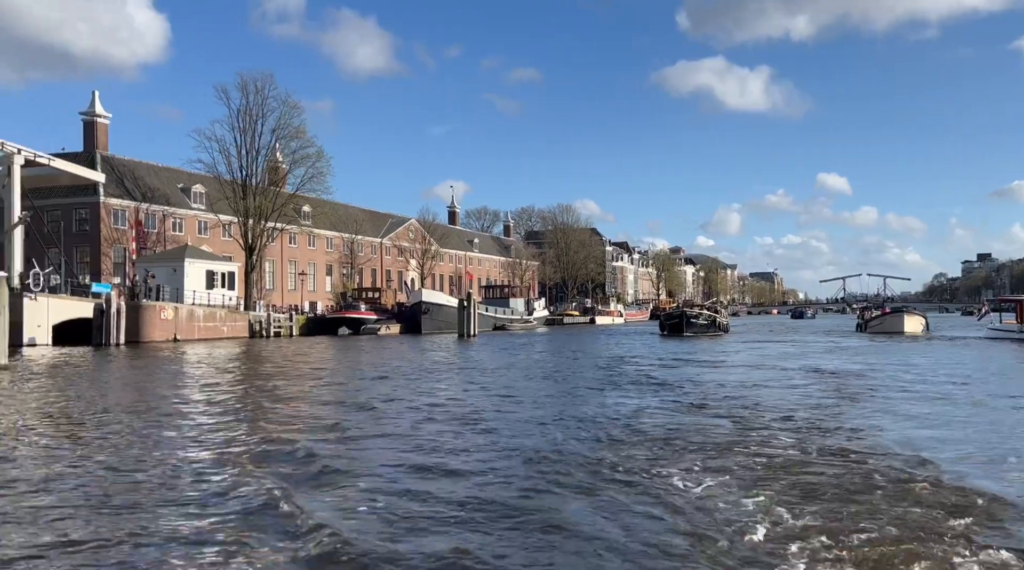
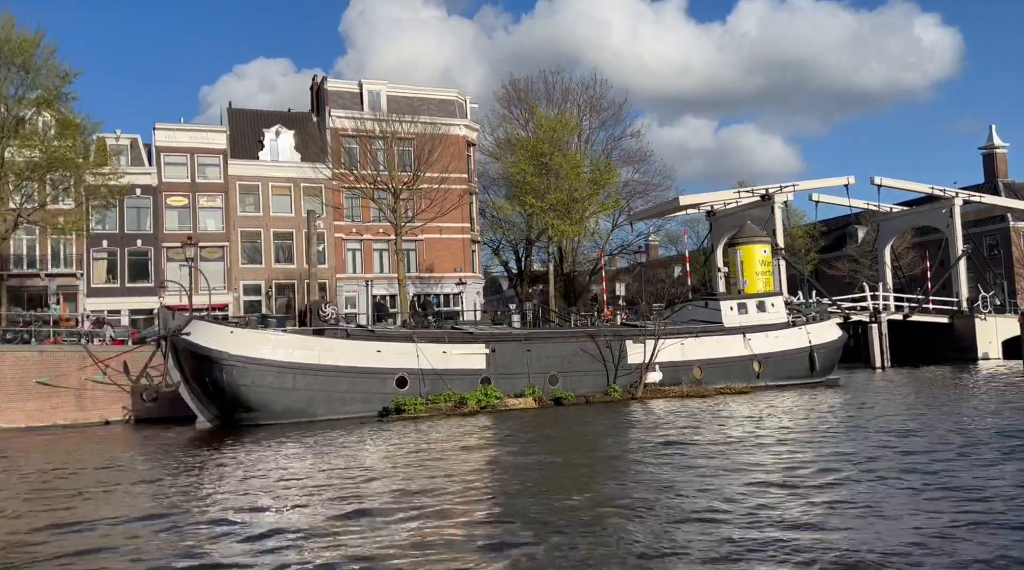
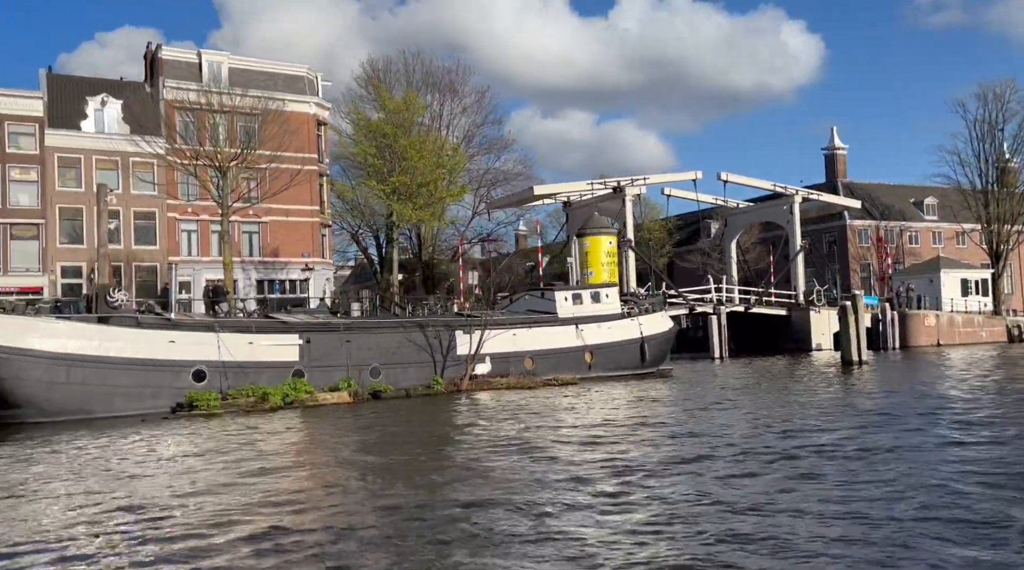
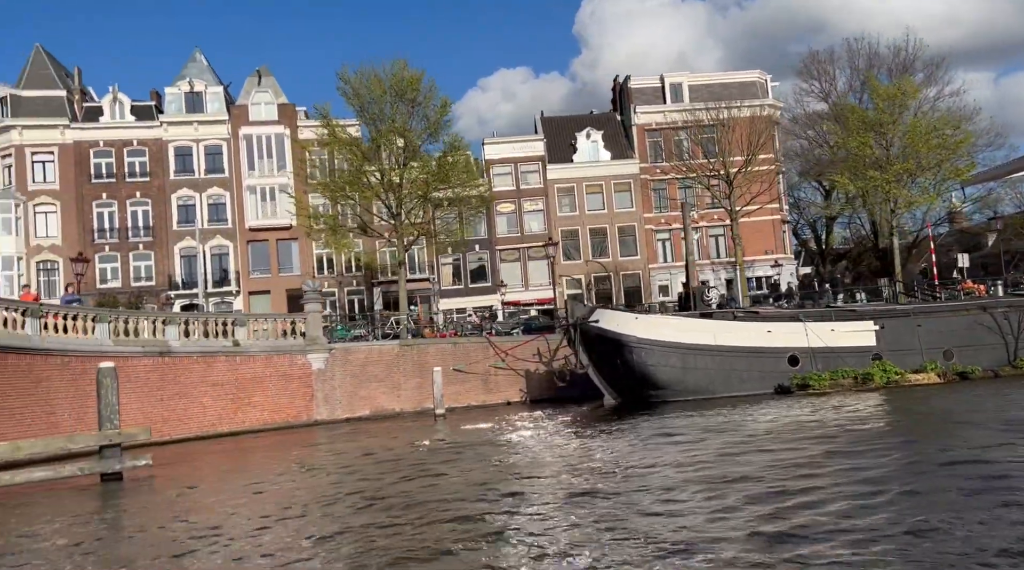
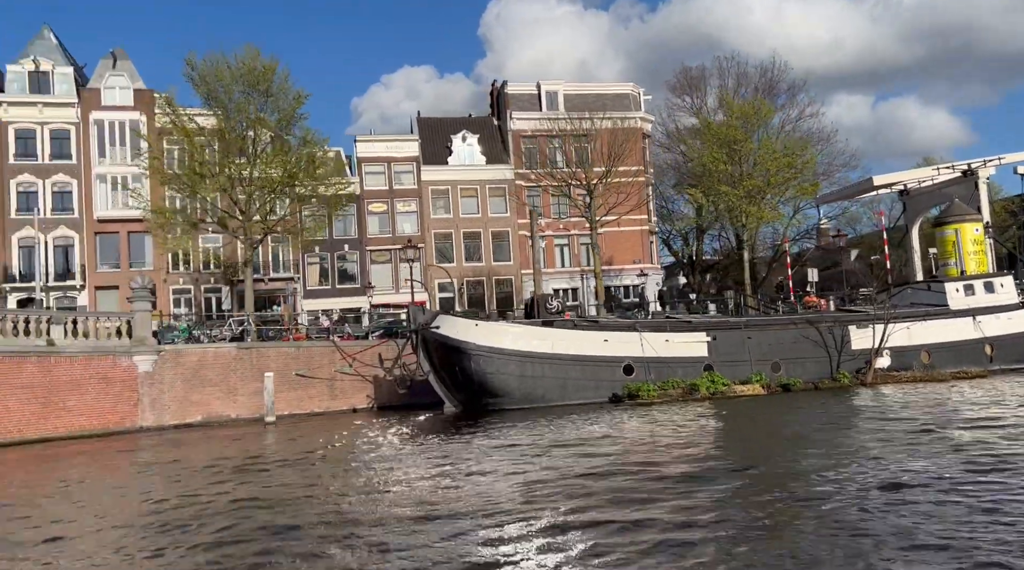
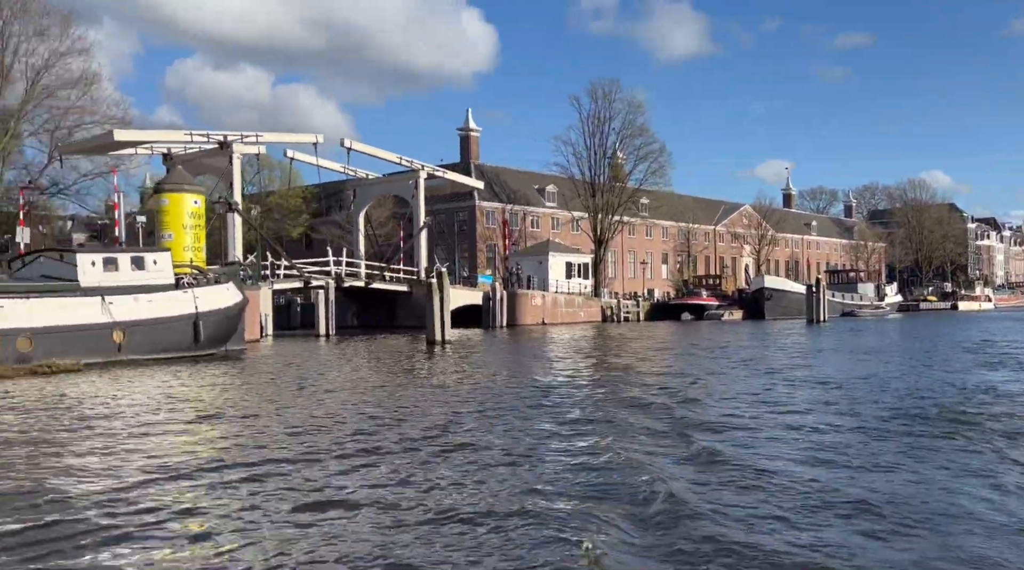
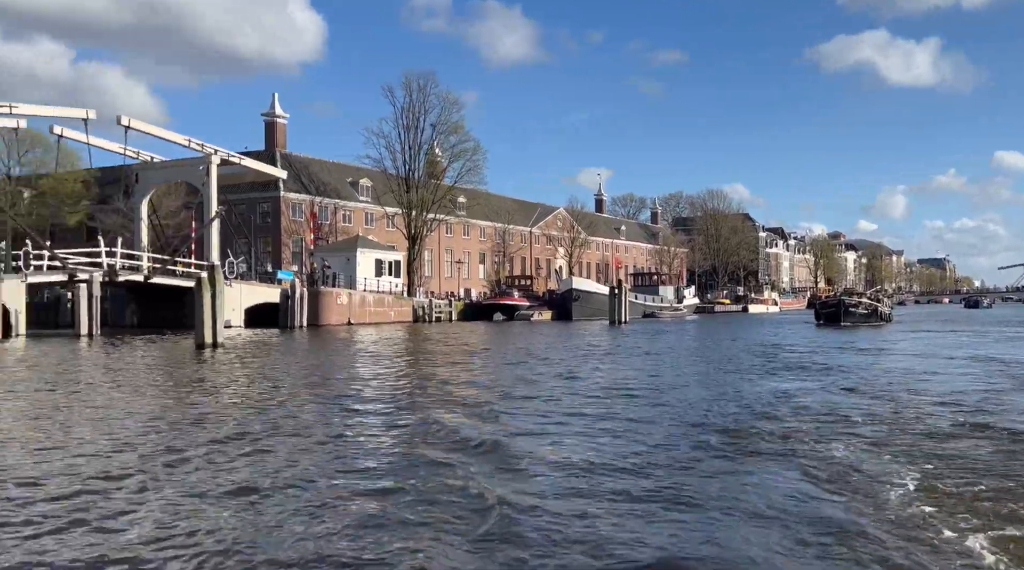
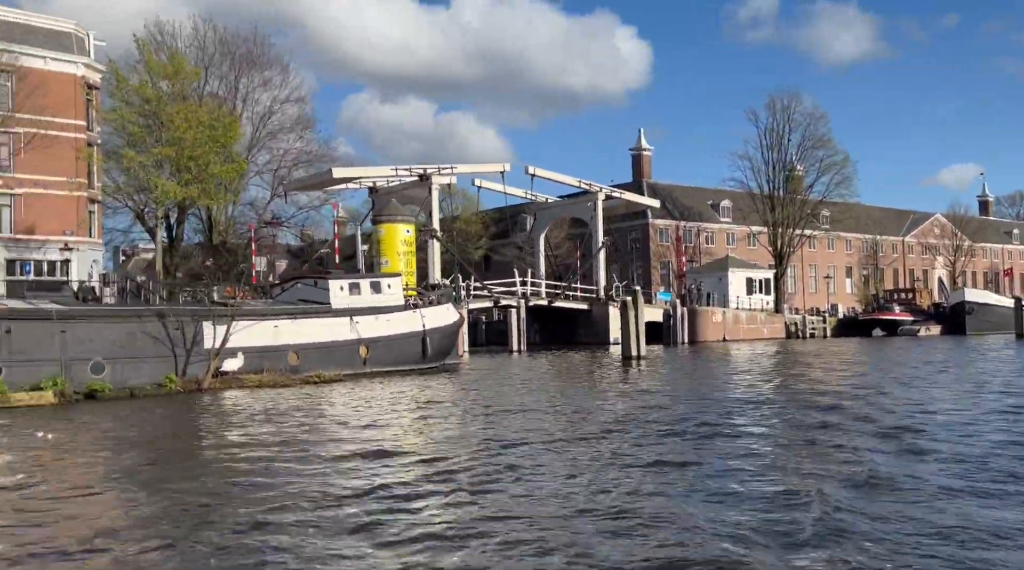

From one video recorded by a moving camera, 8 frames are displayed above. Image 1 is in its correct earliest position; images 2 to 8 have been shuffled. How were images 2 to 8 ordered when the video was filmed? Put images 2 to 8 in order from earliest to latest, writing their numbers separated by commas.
7, 6, 8, 3, 2, 5, 4
